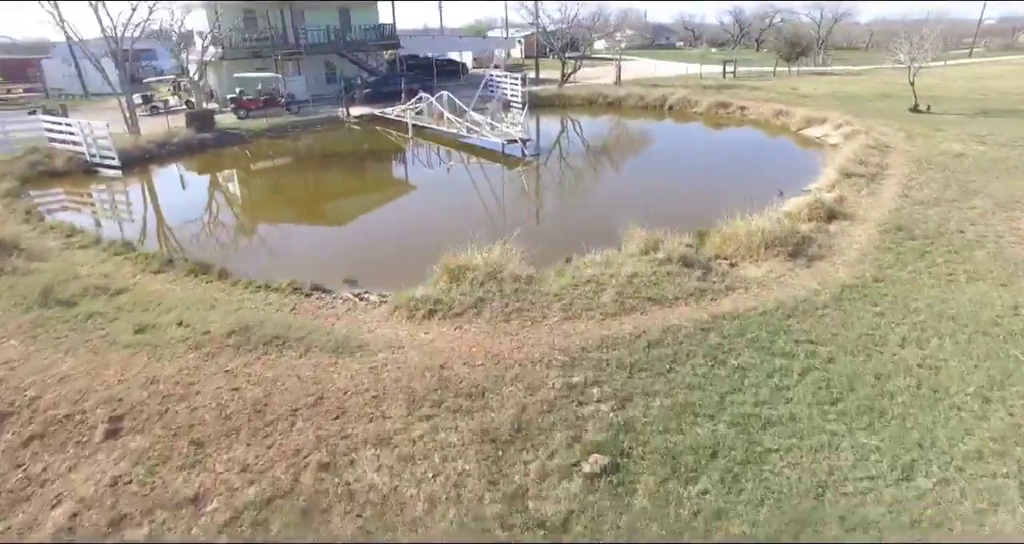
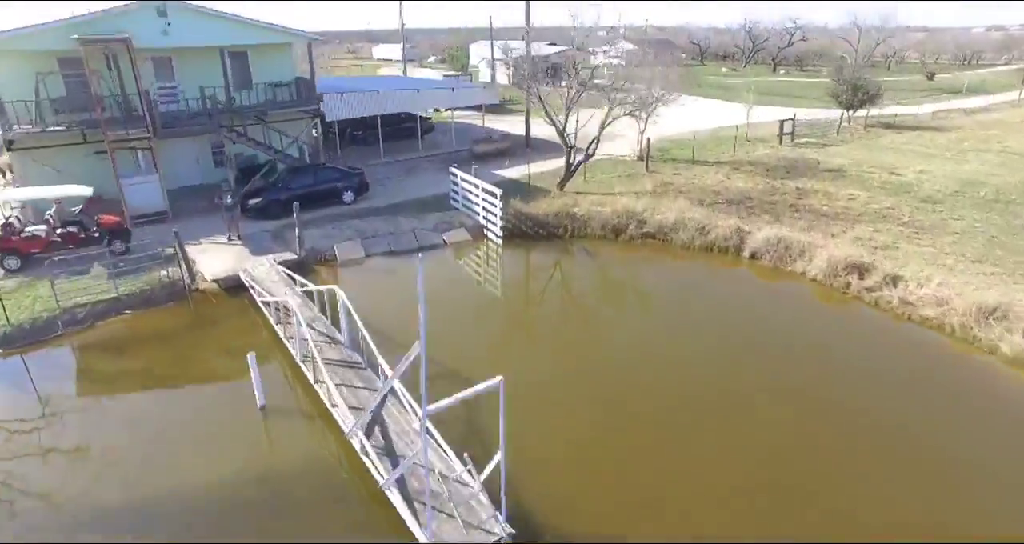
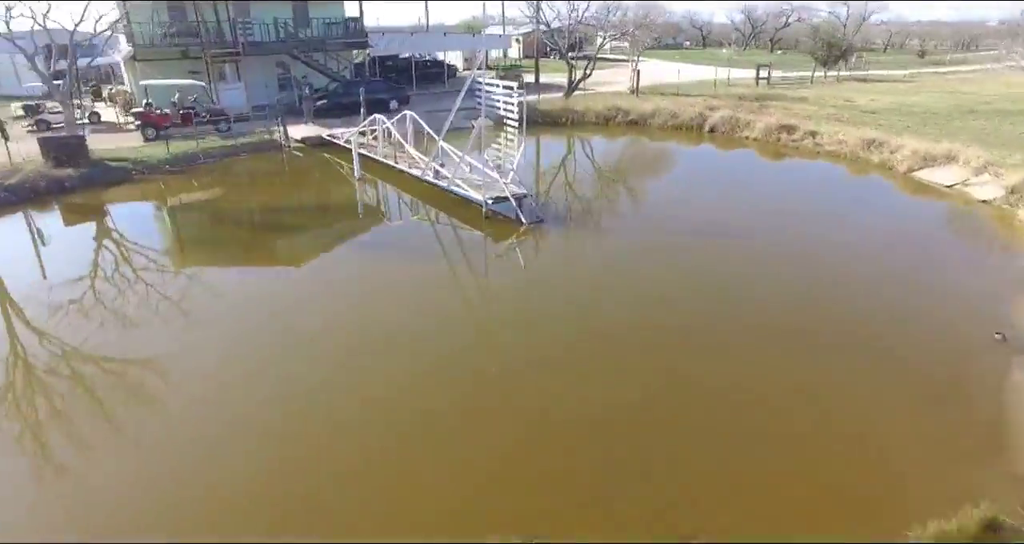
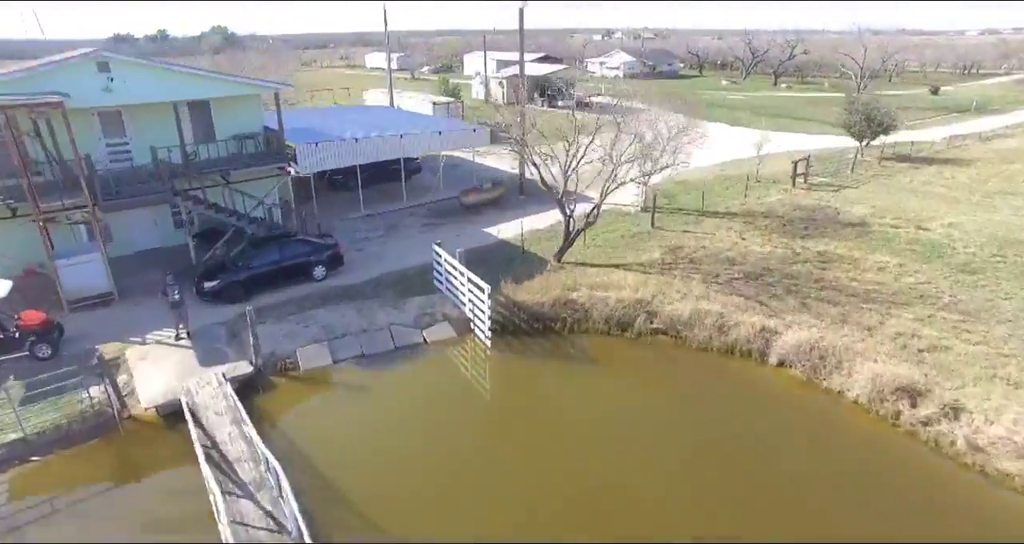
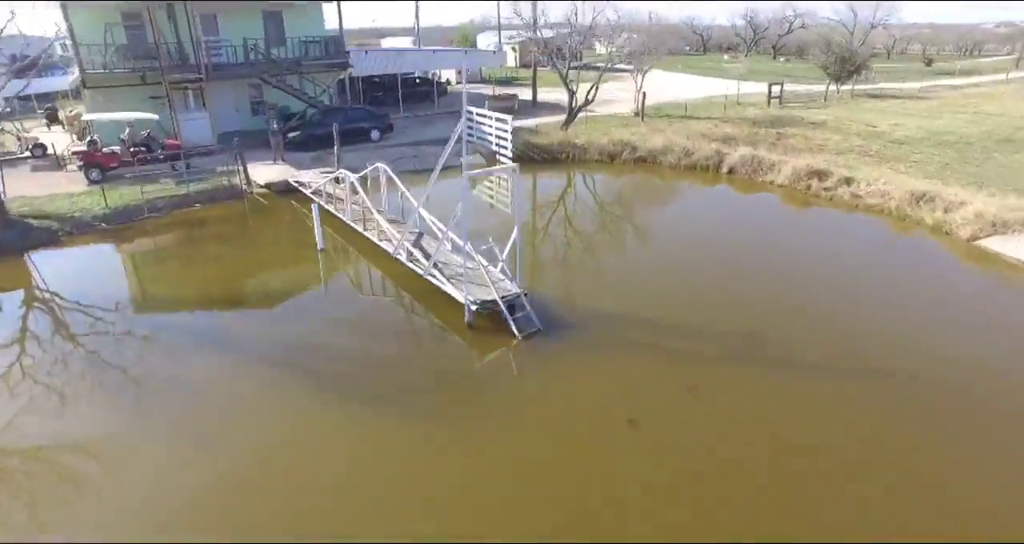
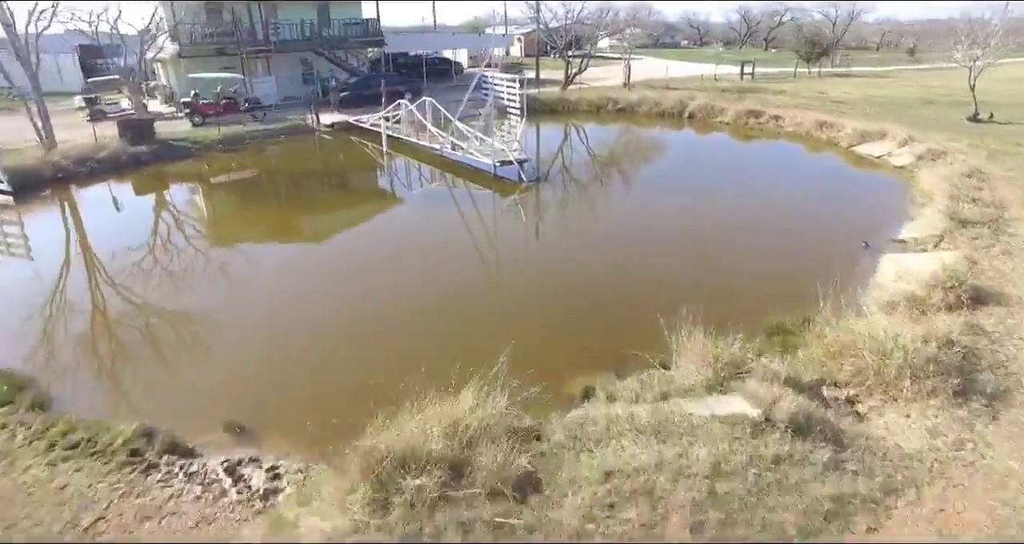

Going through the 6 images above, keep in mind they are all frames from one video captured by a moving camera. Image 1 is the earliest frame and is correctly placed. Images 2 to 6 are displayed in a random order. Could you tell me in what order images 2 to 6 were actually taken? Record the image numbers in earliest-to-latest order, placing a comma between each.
6, 3, 5, 2, 4
